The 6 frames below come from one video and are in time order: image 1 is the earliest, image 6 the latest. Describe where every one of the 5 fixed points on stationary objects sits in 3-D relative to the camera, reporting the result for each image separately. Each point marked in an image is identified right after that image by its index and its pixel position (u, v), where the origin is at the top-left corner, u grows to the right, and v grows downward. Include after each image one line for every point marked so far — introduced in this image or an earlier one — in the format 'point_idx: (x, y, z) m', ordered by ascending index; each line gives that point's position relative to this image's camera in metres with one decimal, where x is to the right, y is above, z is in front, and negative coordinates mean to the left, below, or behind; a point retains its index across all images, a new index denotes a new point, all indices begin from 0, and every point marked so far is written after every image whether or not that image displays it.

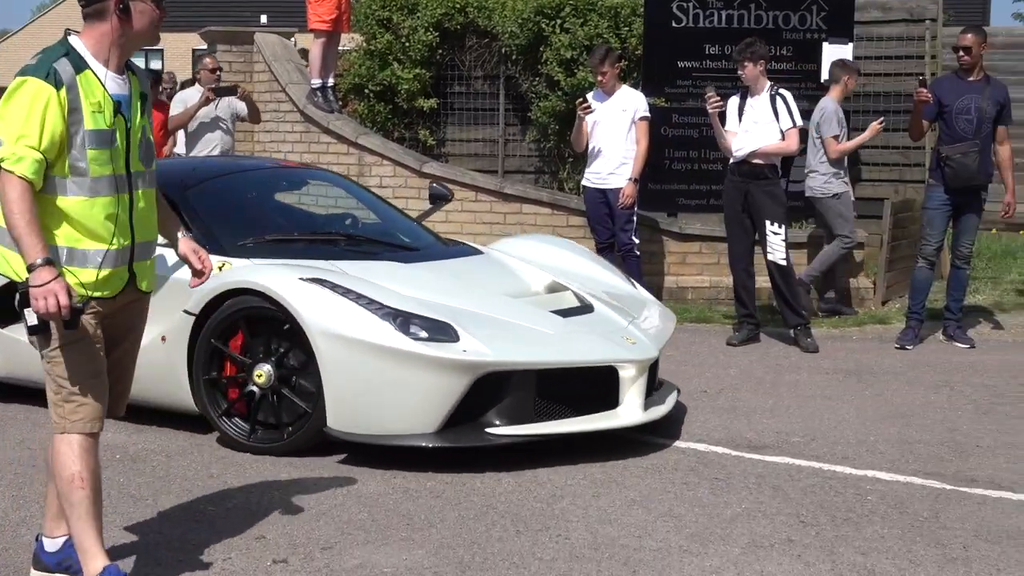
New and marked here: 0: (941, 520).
0: (+2.6, -1.4, +4.7) m
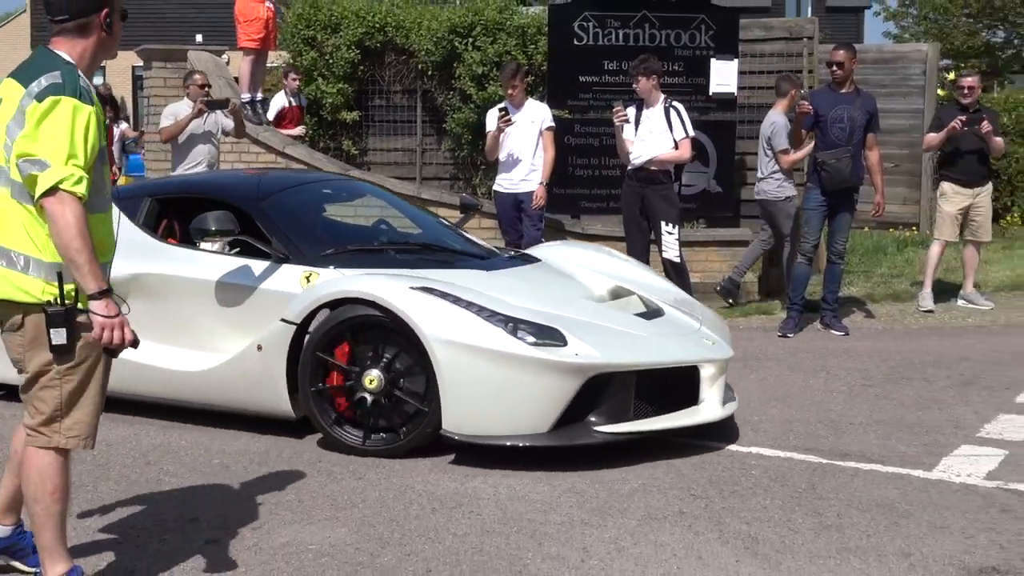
0: (+2.0, -1.4, +5.2) m
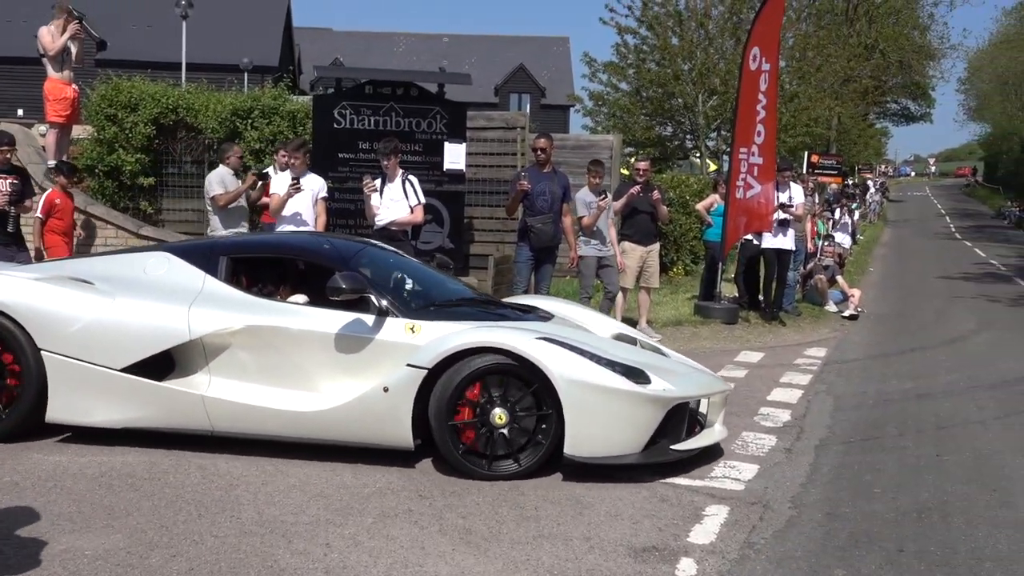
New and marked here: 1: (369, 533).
0: (+0.1, -1.7, +6.3) m
1: (-1.1, -1.9, +5.6) m
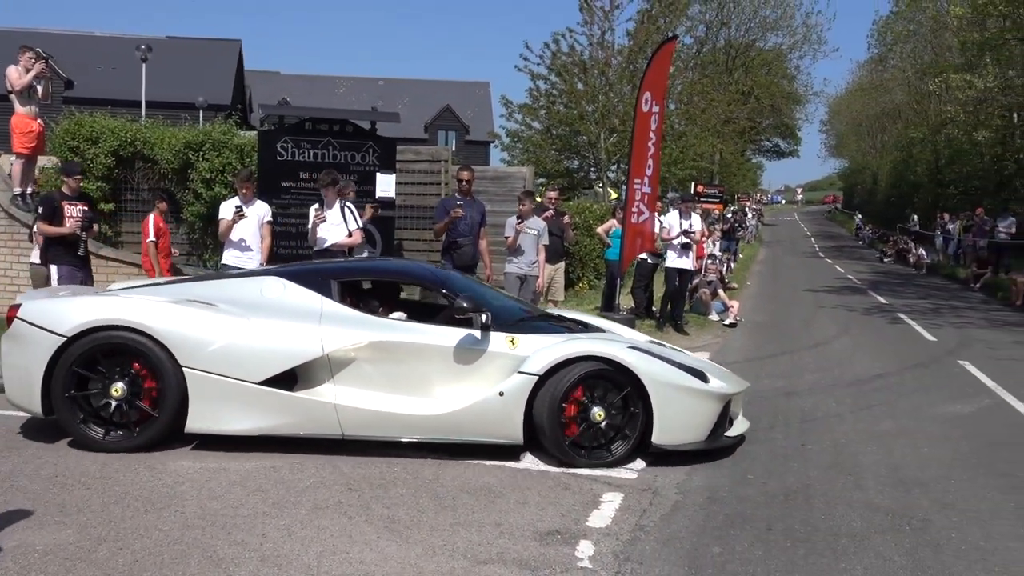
0: (-0.7, -1.9, +7.0) m
1: (-1.8, -2.0, +6.3) m
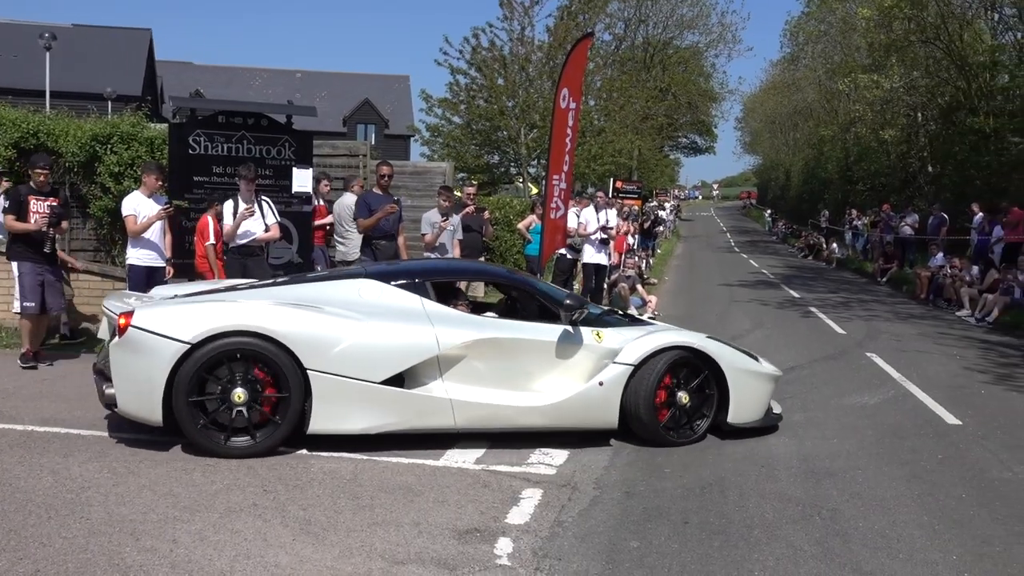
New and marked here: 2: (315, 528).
0: (-1.4, -1.8, +6.9) m
1: (-2.6, -2.0, +6.1) m
2: (-1.7, -2.0, +6.2) m
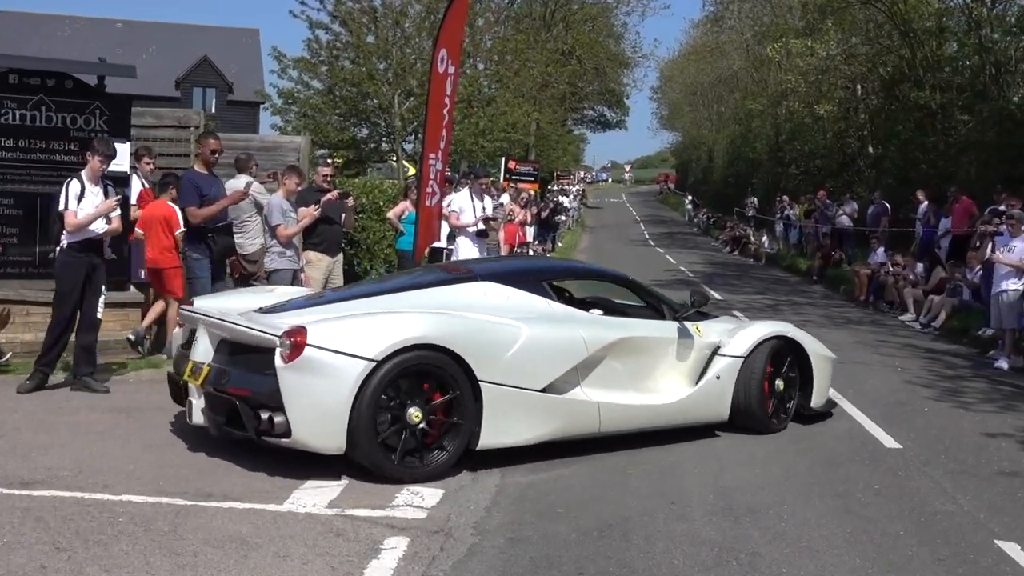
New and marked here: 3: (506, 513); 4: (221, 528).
0: (-2.4, -1.8, +5.6) m
1: (-3.5, -2.0, +4.7) m
2: (-2.7, -2.0, +4.8) m
3: (+0.1, -1.8, +6.0) m
4: (-2.1, -1.8, +5.6) m
